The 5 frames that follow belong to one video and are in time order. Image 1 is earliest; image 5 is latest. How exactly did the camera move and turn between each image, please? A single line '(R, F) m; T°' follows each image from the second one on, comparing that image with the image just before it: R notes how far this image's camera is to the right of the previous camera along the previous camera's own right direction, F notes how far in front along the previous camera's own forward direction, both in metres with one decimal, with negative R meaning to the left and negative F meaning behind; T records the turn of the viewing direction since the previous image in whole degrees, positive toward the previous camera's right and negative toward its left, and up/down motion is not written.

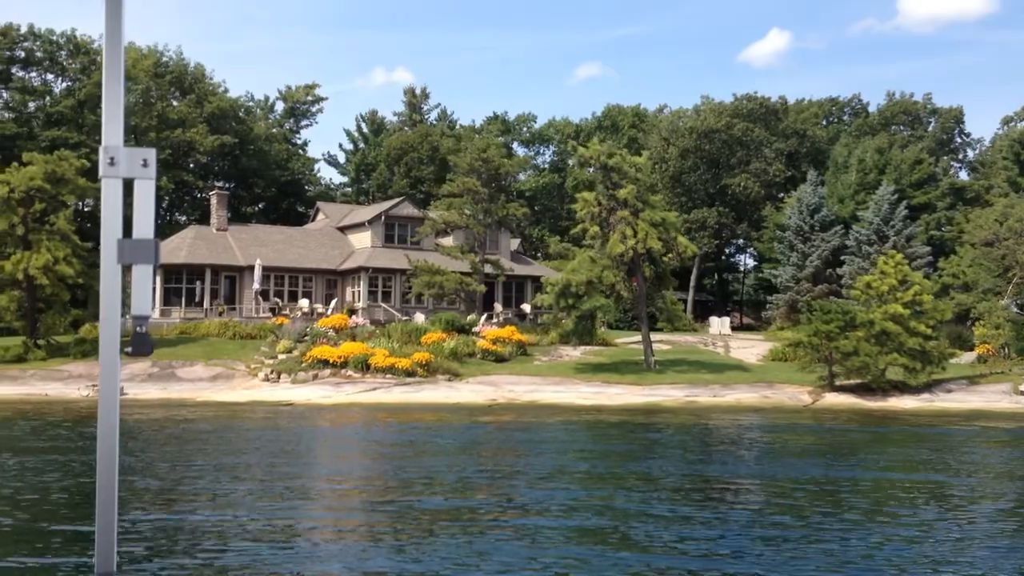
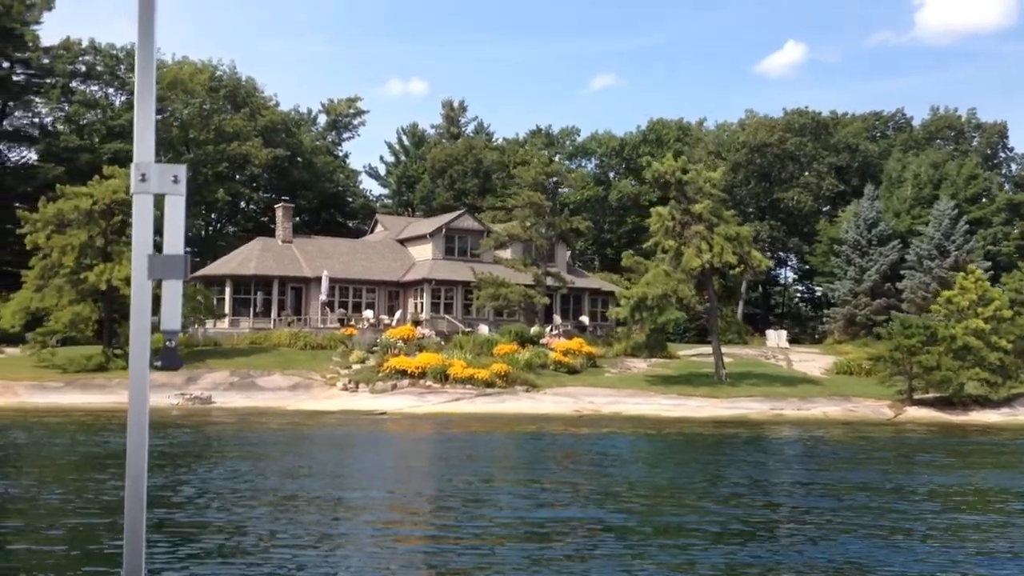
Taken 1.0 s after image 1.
(-1.7, -0.6) m; -1°
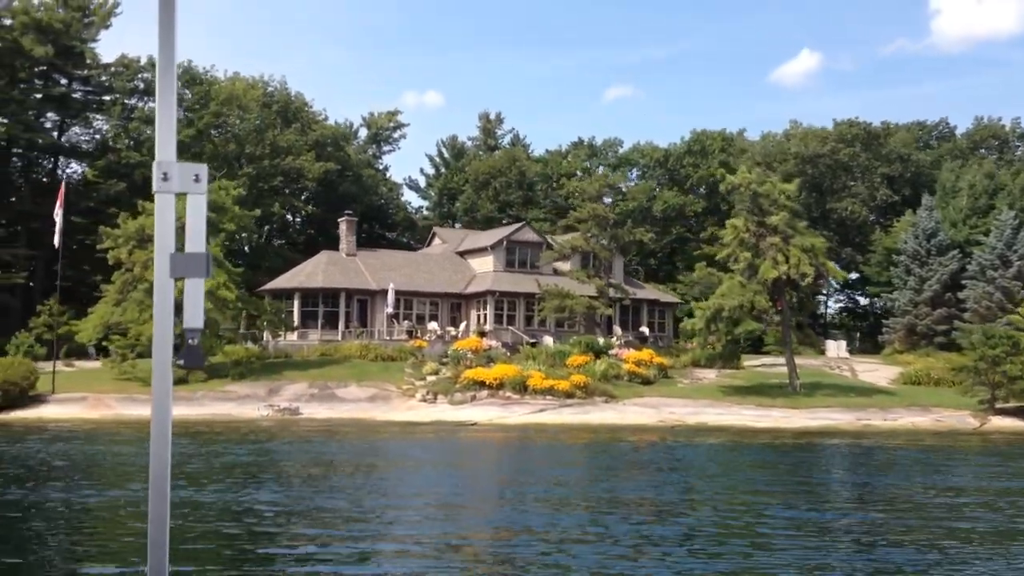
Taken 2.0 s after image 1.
(-1.8, -0.5) m; -1°
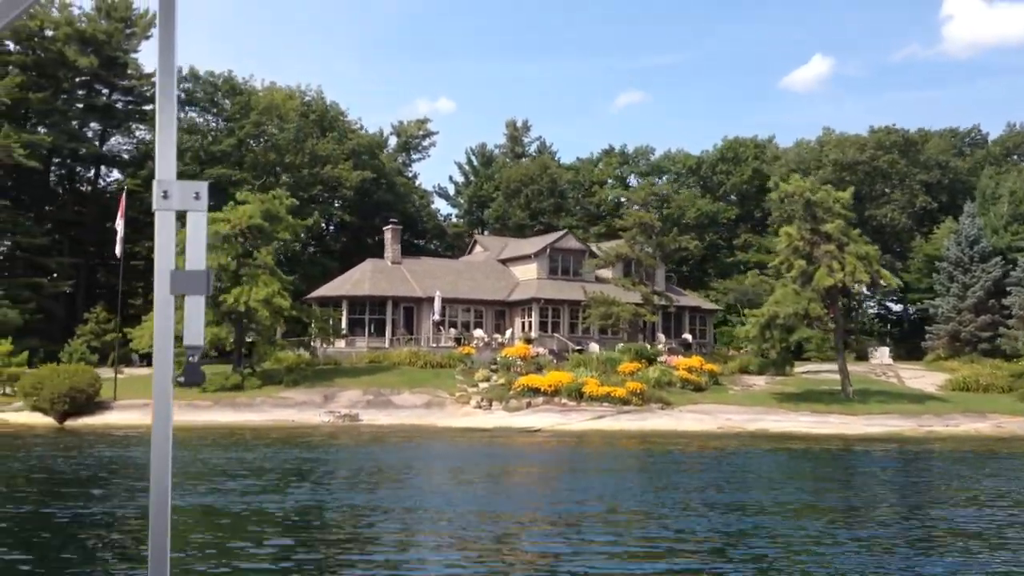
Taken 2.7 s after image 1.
(-1.2, -0.3) m; -1°
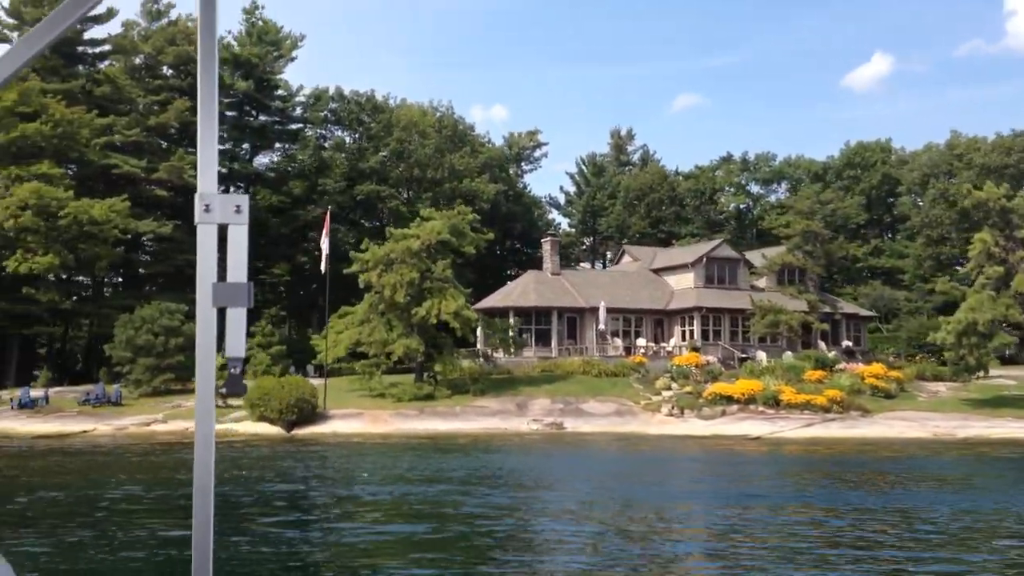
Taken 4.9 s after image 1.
(-4.0, -1.2) m; -4°
